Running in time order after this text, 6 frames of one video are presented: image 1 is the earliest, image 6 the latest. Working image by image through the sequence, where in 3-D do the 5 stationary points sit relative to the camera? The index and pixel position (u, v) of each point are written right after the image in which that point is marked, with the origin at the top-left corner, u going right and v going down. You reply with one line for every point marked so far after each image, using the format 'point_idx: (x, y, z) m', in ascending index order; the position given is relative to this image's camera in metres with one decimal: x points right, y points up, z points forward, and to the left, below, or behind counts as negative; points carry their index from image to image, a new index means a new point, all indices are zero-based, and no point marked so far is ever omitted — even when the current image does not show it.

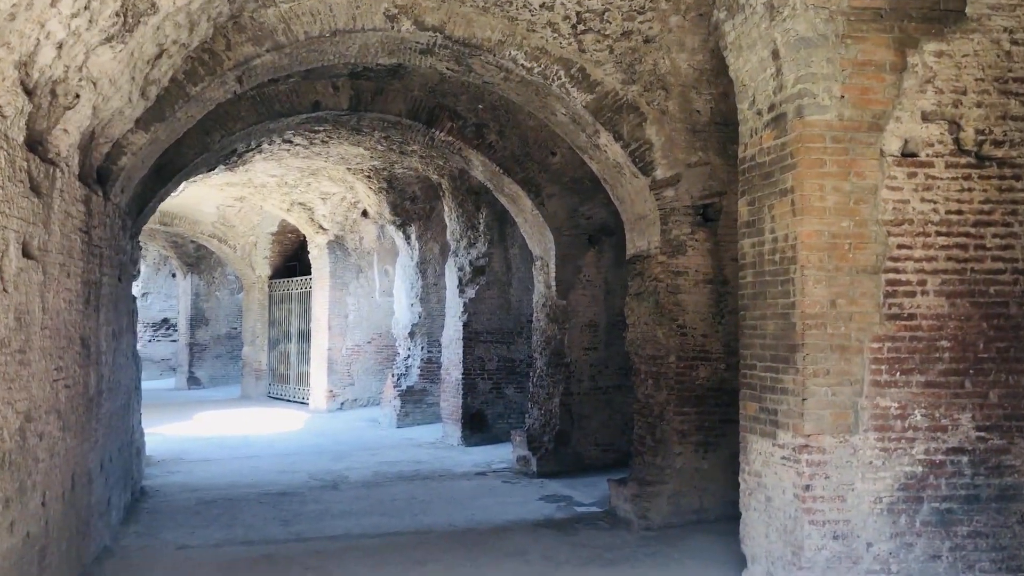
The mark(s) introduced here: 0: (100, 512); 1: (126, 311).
0: (-2.1, -1.1, +4.7) m
1: (-2.2, -0.1, +5.4) m
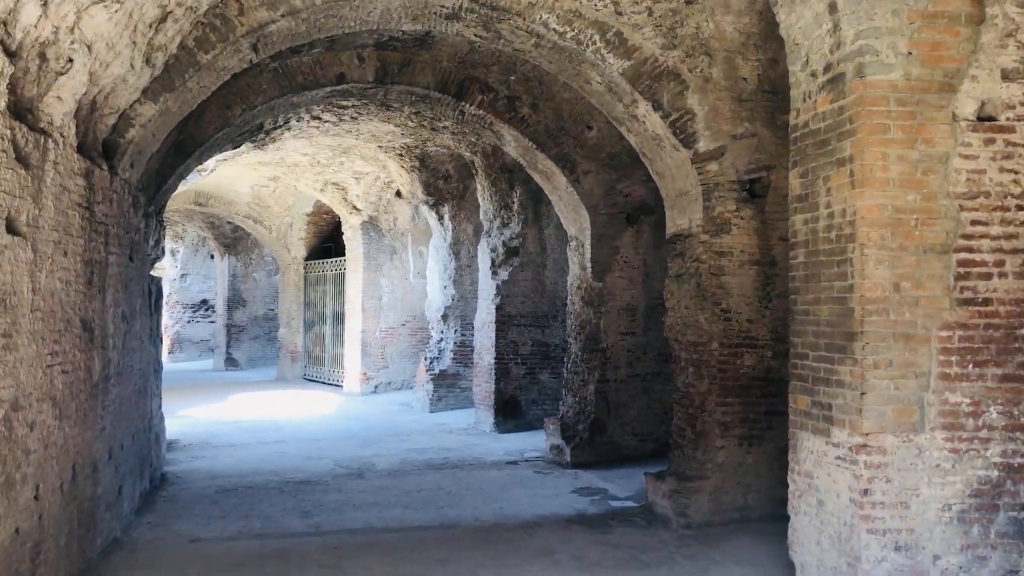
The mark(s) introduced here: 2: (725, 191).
0: (-1.9, -1.0, +4.4) m
1: (-2.1, 0.0, +5.2) m
2: (+1.1, +0.5, +4.9) m
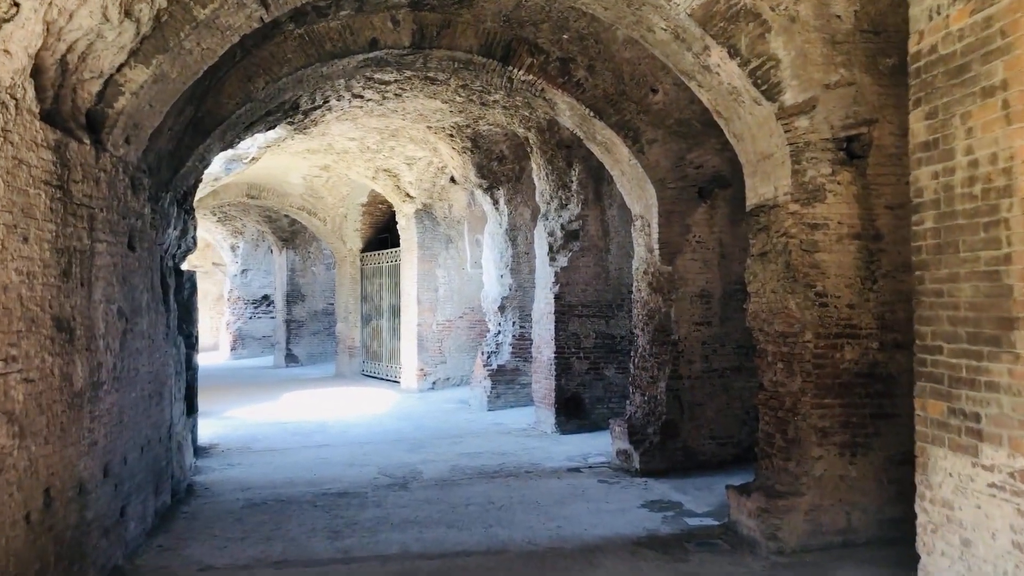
0: (-1.7, -1.0, +3.9) m
1: (-1.8, 0.0, +4.6) m
2: (+1.3, +0.6, +4.1) m
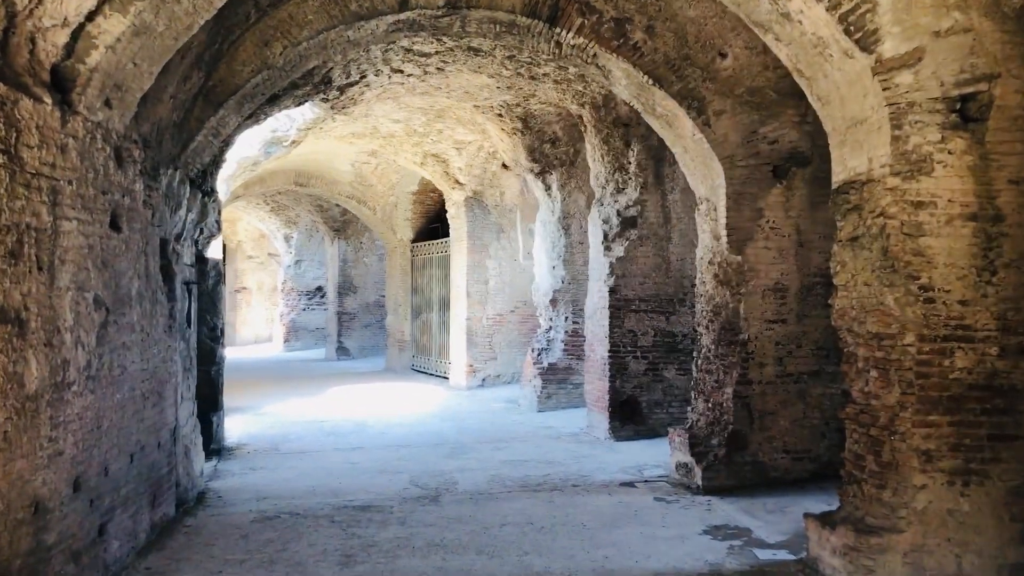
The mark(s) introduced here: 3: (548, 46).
0: (-1.6, -0.9, +3.4) m
1: (-1.6, +0.1, +4.1) m
2: (+1.5, +0.6, +3.4) m
3: (+0.2, +1.4, +5.4) m
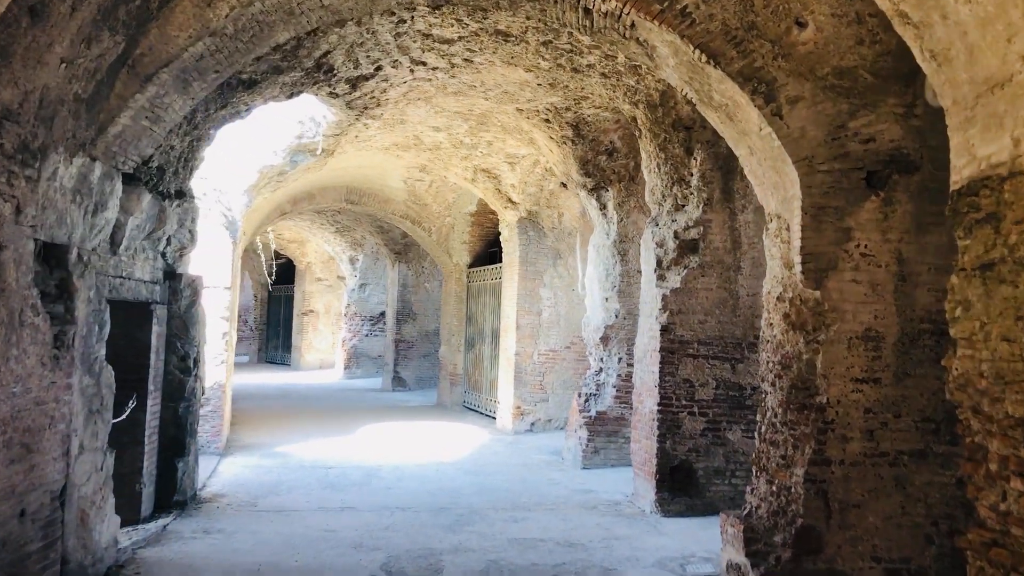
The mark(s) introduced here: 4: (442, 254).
0: (-1.8, -1.0, +2.3) m
1: (-1.7, 0.0, +3.1) m
2: (+1.3, +0.5, +2.0) m
3: (+0.3, +1.2, +4.3) m
4: (-0.9, +0.4, +12.3) m
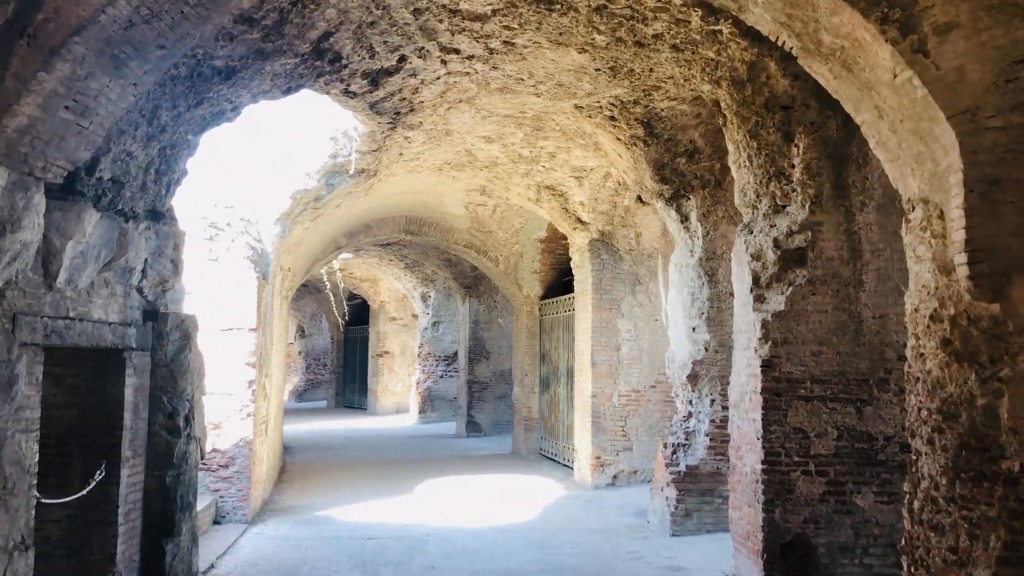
0: (-1.8, -1.1, +1.3) m
1: (-1.7, -0.1, +2.1) m
2: (+1.2, +0.5, +0.8) m
3: (+0.4, +1.2, +3.2) m
4: (0.0, 0.0, +11.3) m
